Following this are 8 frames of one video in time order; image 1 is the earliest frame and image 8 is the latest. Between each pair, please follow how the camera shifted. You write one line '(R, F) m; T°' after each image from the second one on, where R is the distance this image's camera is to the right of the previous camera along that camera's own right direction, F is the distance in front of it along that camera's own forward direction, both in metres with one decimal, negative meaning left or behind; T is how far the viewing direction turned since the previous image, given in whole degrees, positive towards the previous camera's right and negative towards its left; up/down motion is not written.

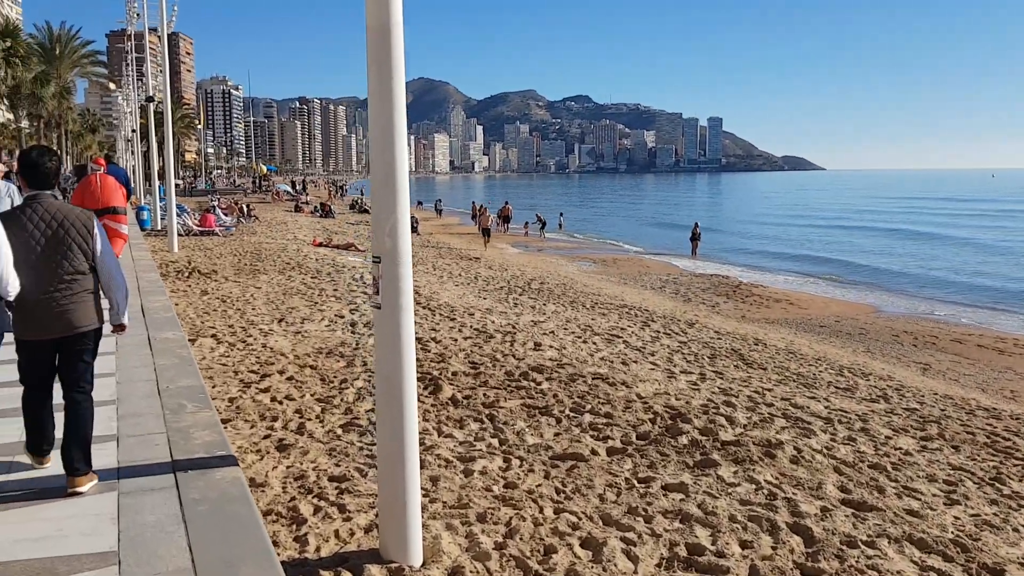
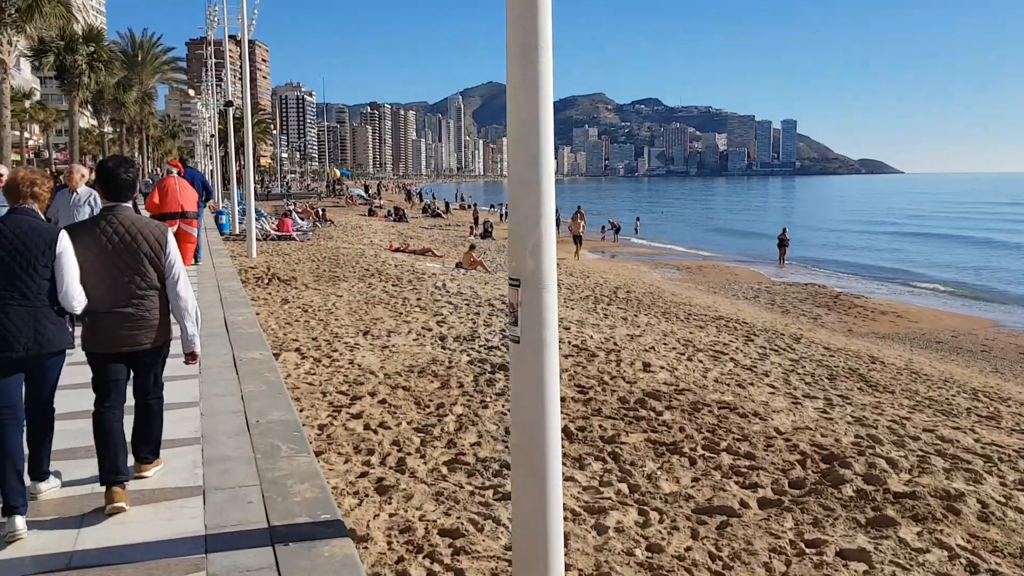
(-0.3, +0.7) m; -4°
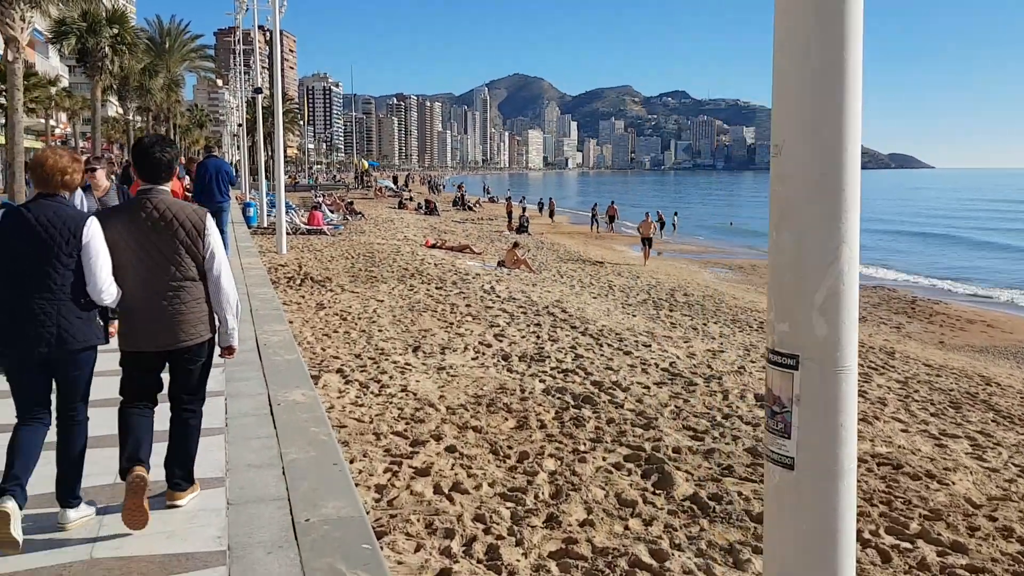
(-0.4, +1.2) m; -1°
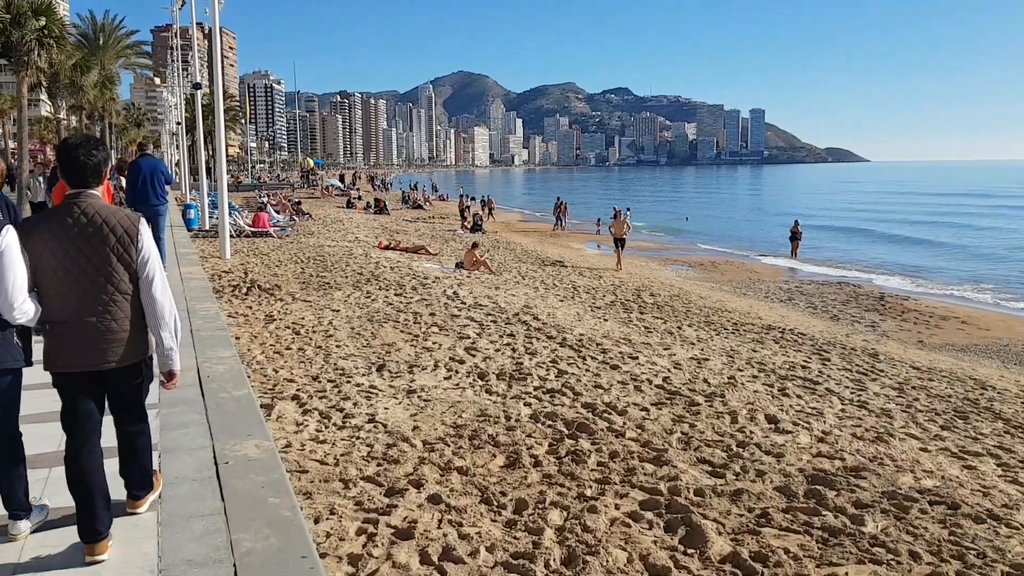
(-0.2, +0.7) m; +3°
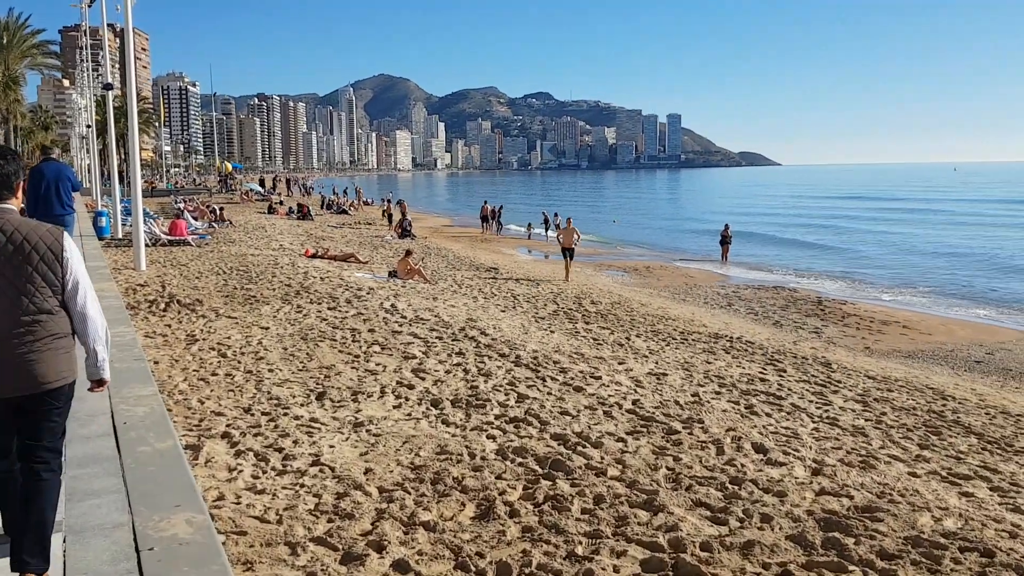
(-0.2, +0.6) m; +5°
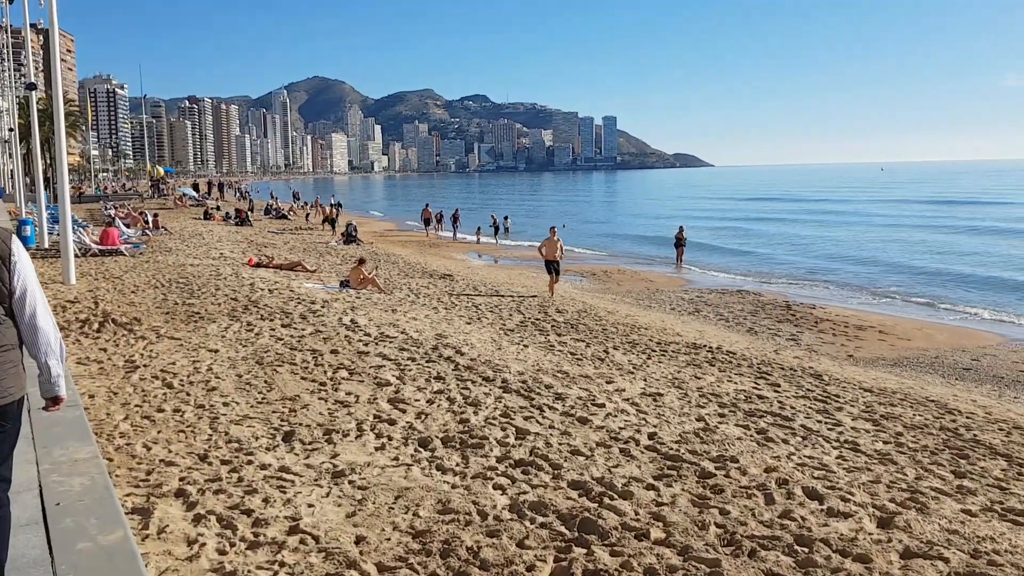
(-0.3, +0.8) m; +4°
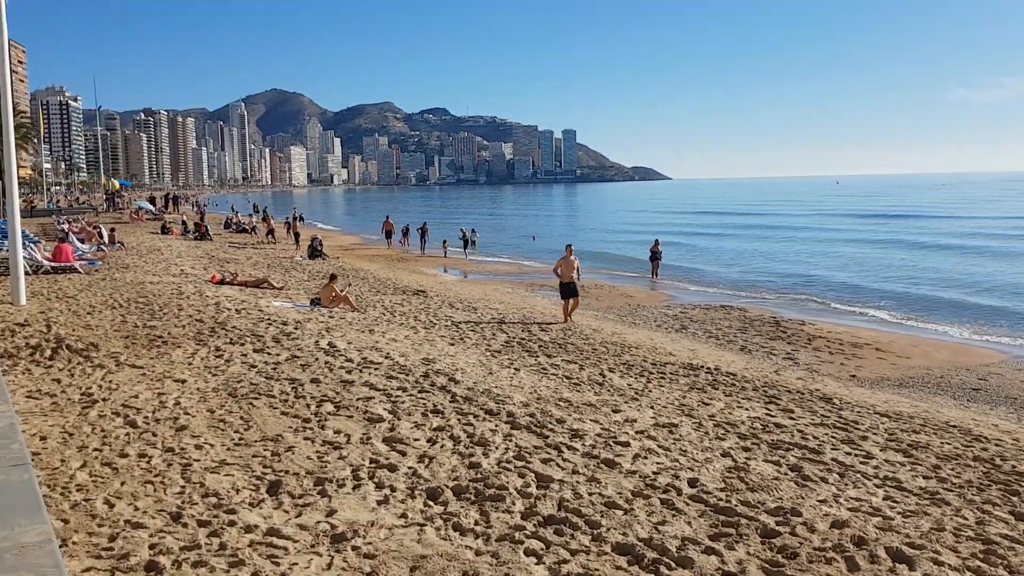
(-0.3, +0.7) m; +2°
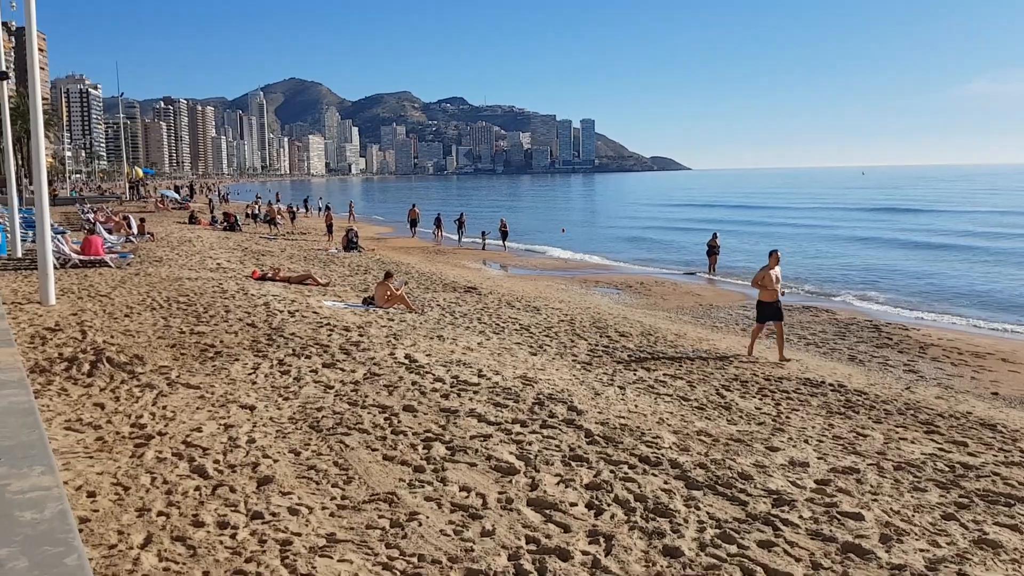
(-0.8, +1.3) m; -1°
